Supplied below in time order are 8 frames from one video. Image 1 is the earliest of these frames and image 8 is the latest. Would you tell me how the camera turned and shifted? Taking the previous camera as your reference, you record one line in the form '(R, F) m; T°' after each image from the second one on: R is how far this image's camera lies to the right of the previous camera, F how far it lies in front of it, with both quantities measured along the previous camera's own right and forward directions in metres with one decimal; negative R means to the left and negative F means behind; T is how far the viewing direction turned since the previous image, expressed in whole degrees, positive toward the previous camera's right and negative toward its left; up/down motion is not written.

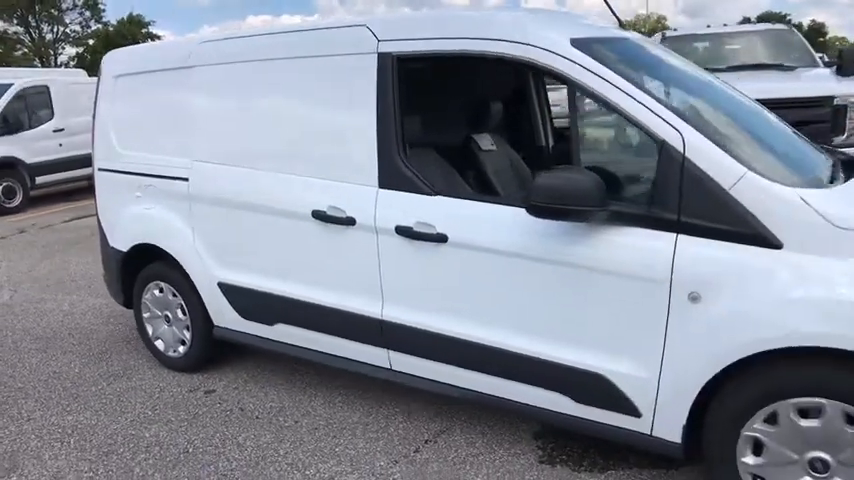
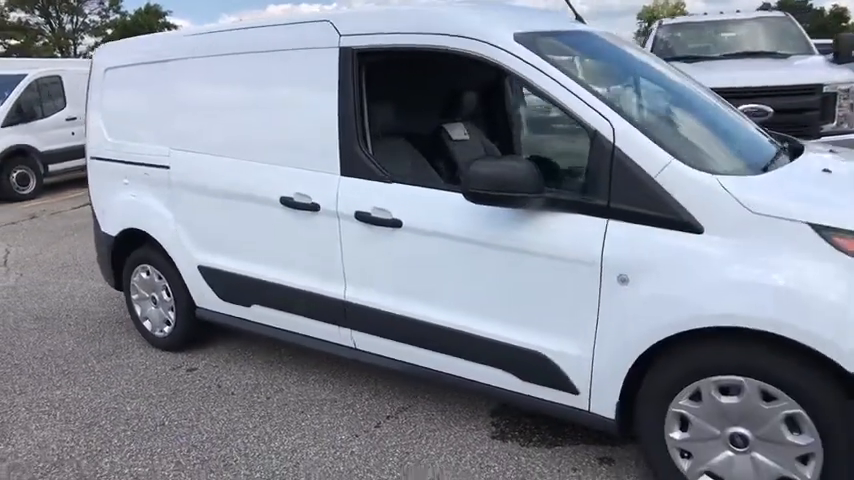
(+0.3, -0.1) m; -2°
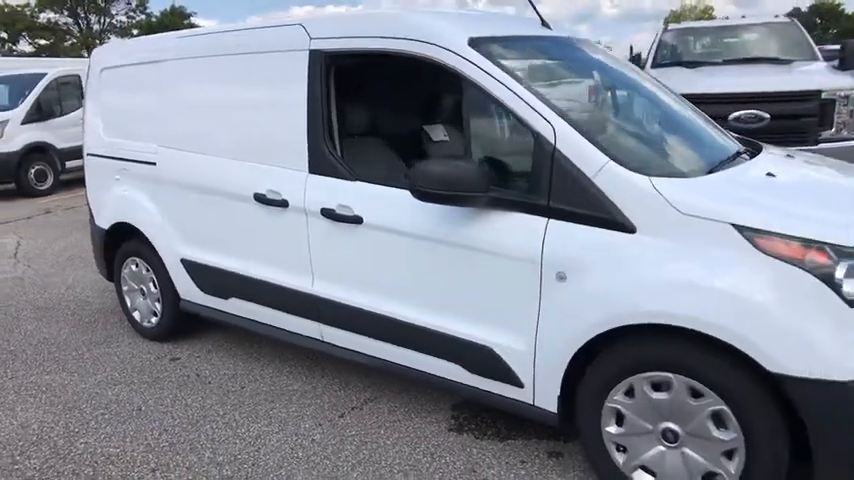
(+0.3, -0.1) m; -2°
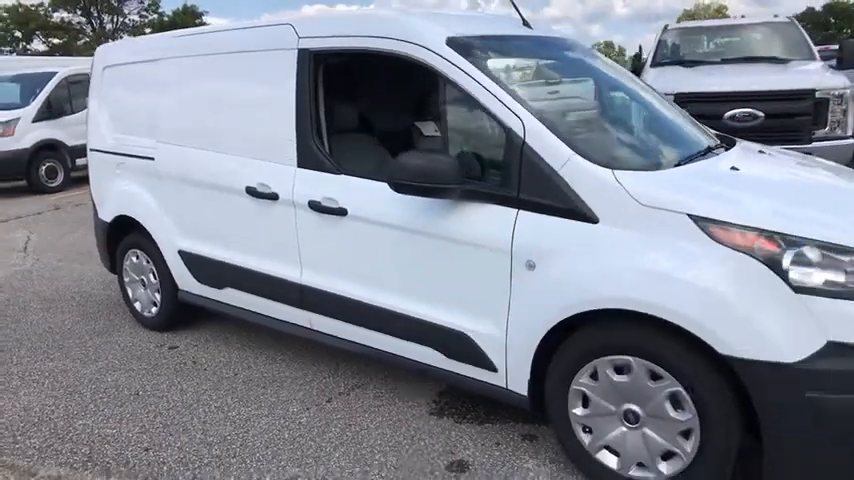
(+0.2, -0.1) m; -1°
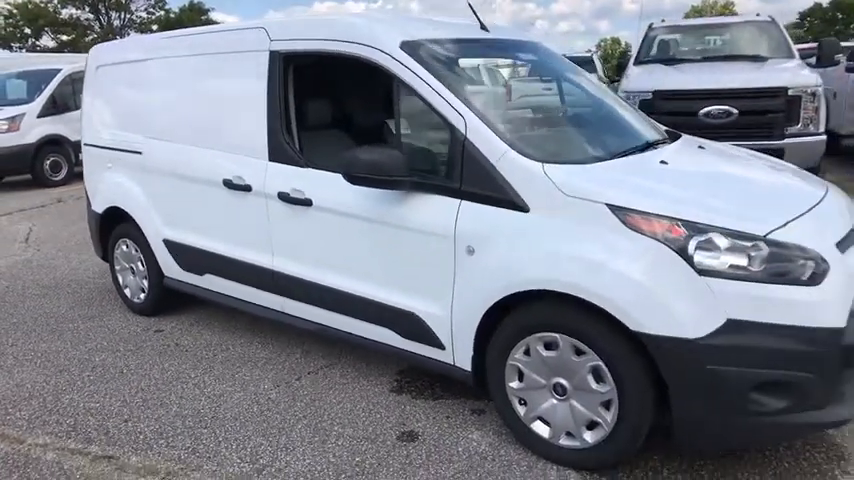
(+0.3, -0.3) m; -1°
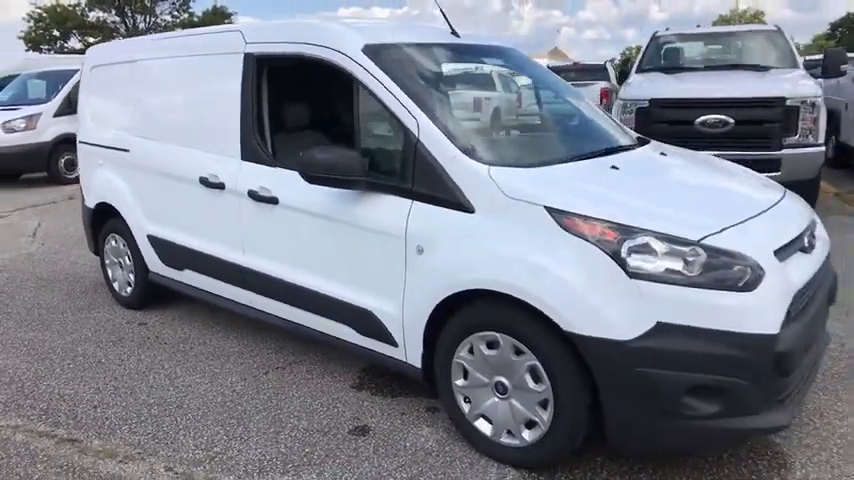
(+0.4, -0.1) m; -2°
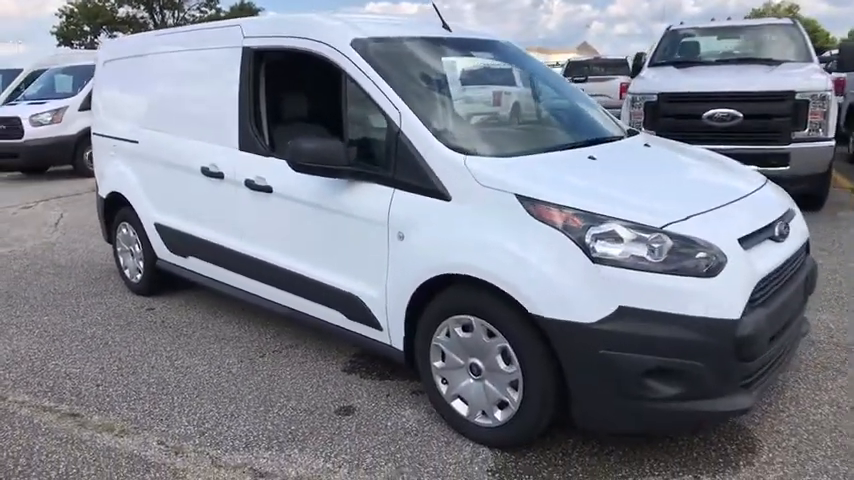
(+0.2, -0.1) m; -2°
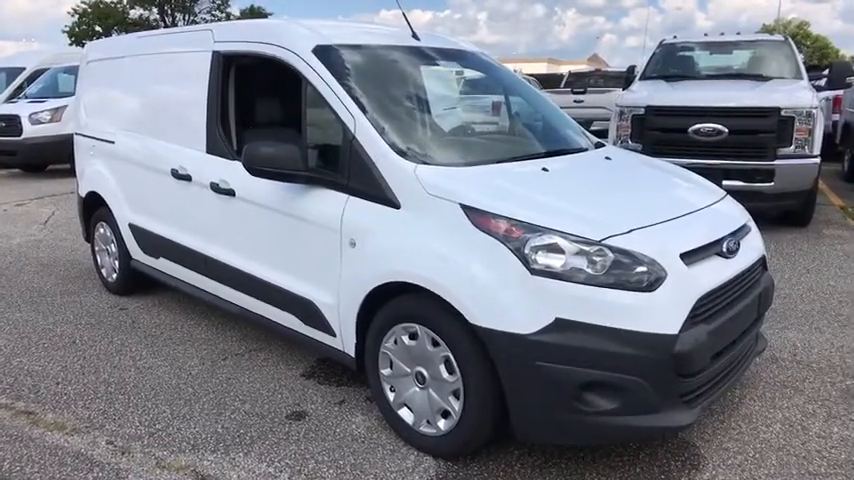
(+0.3, 0.0) m; -1°
